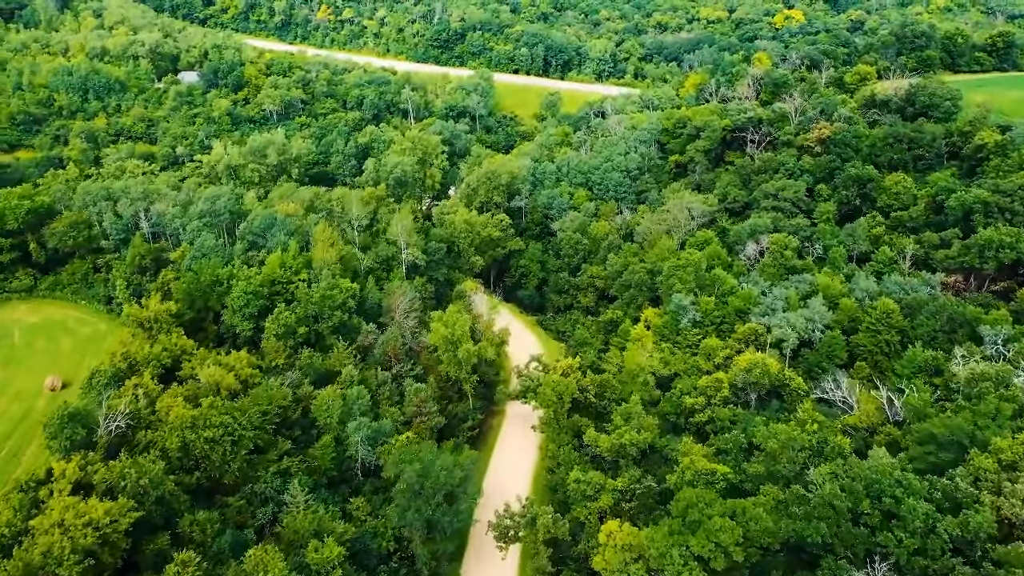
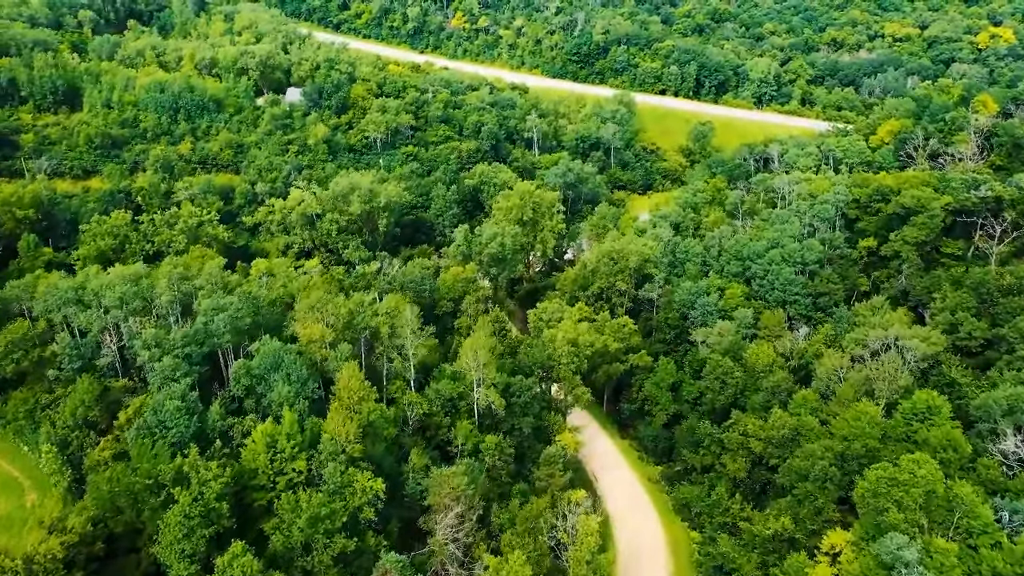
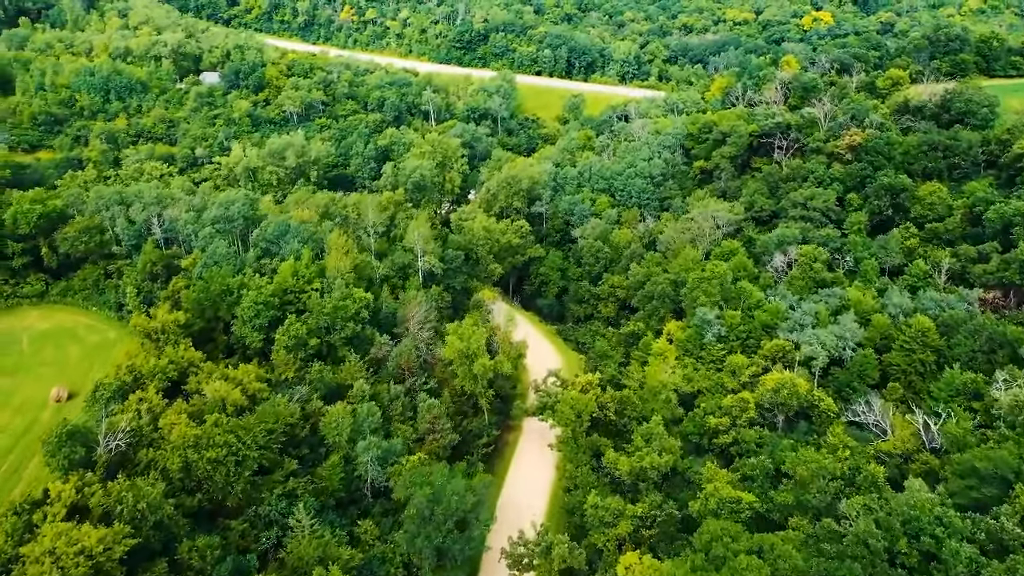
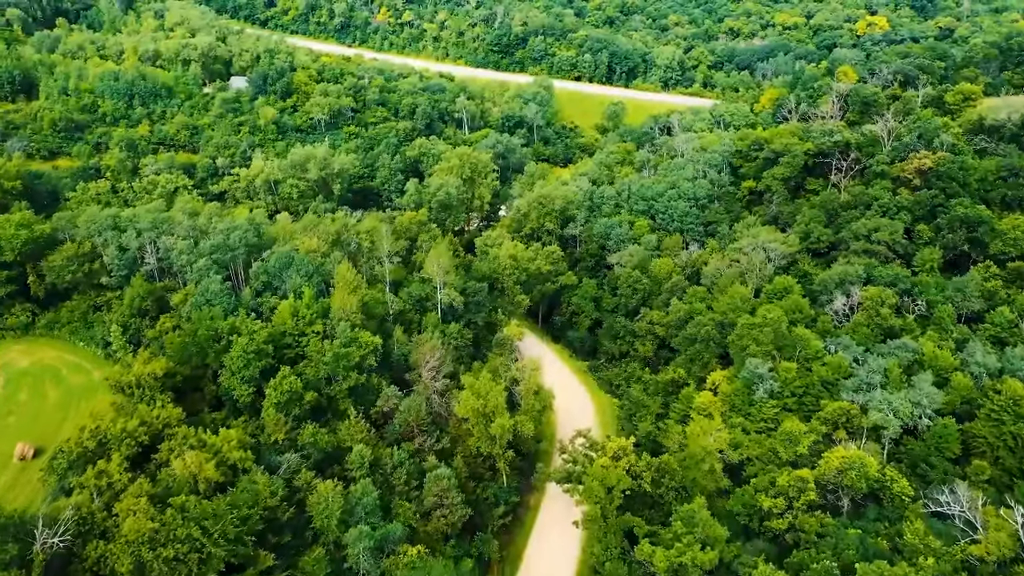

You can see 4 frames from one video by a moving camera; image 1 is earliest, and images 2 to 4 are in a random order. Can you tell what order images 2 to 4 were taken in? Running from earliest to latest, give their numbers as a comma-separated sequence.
3, 4, 2
